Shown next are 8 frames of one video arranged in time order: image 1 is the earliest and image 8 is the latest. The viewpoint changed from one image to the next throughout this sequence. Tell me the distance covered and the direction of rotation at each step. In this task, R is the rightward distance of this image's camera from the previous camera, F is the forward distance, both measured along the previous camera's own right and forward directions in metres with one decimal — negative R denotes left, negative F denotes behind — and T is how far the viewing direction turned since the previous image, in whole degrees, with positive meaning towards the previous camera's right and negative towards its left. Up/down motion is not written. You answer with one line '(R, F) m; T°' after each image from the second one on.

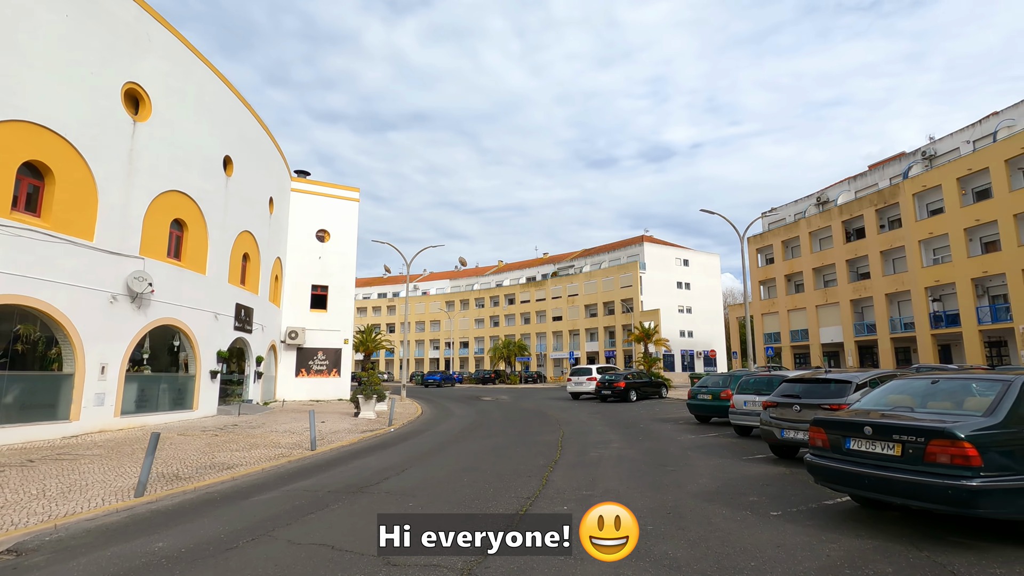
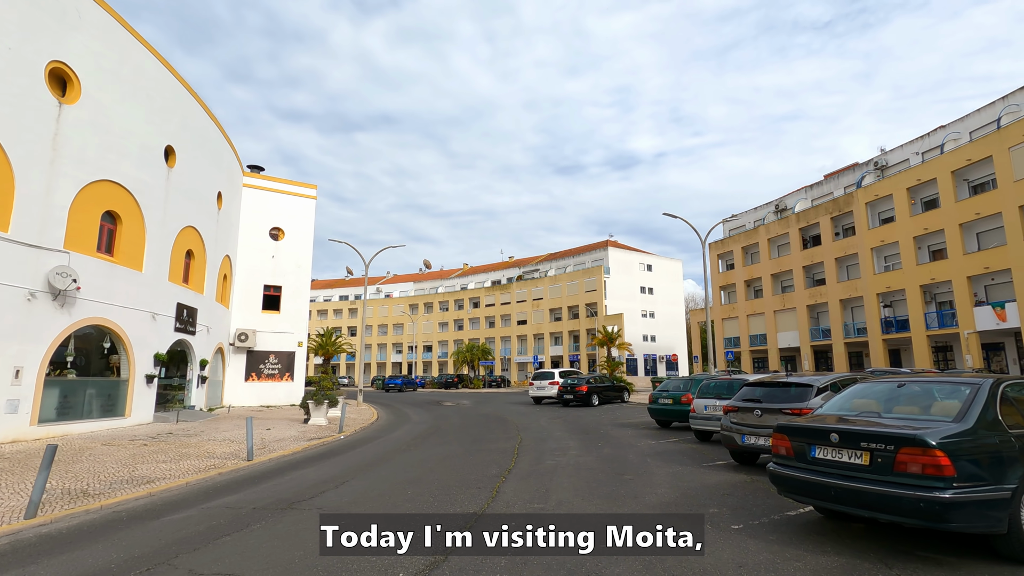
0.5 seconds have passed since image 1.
(+0.2, +0.5) m; +4°
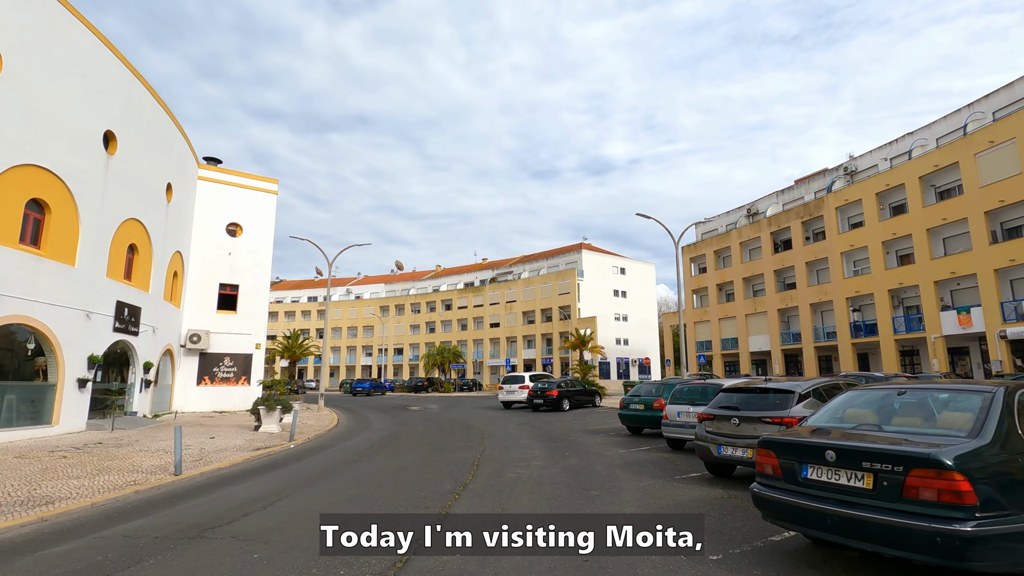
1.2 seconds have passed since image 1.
(+0.3, +0.8) m; +3°
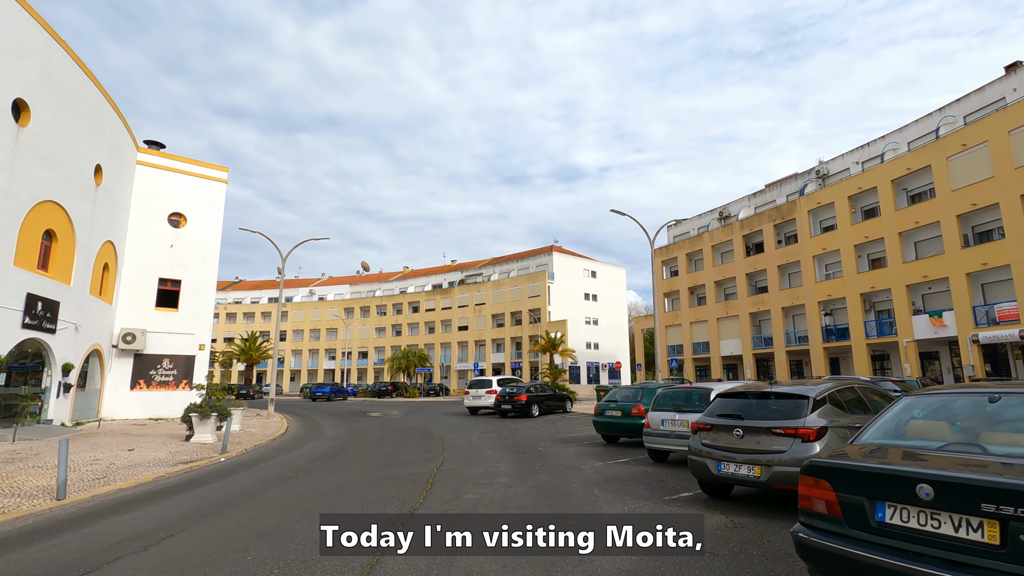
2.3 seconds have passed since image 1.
(+0.1, +1.3) m; +3°
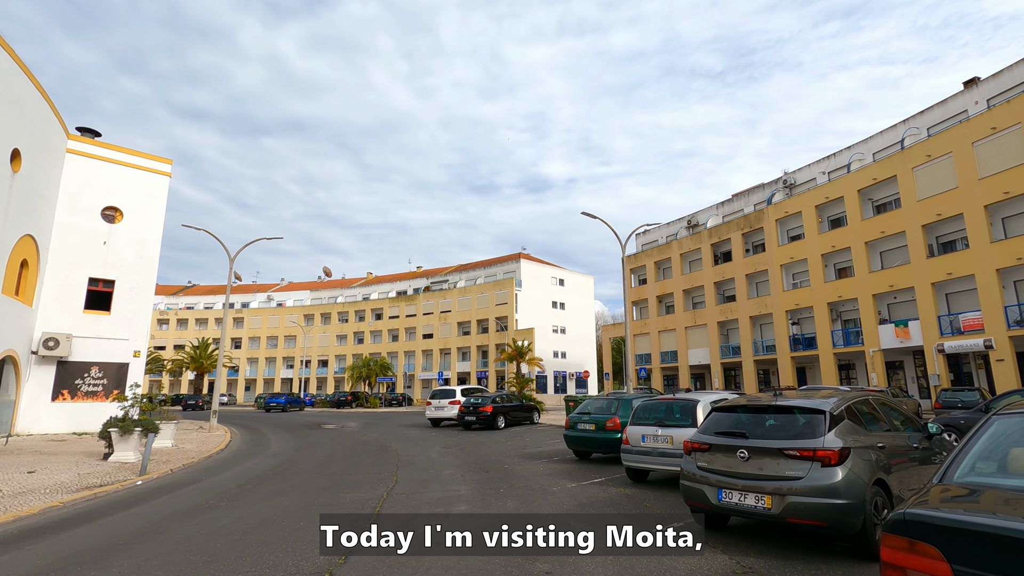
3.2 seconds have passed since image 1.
(0.0, +1.1) m; +3°
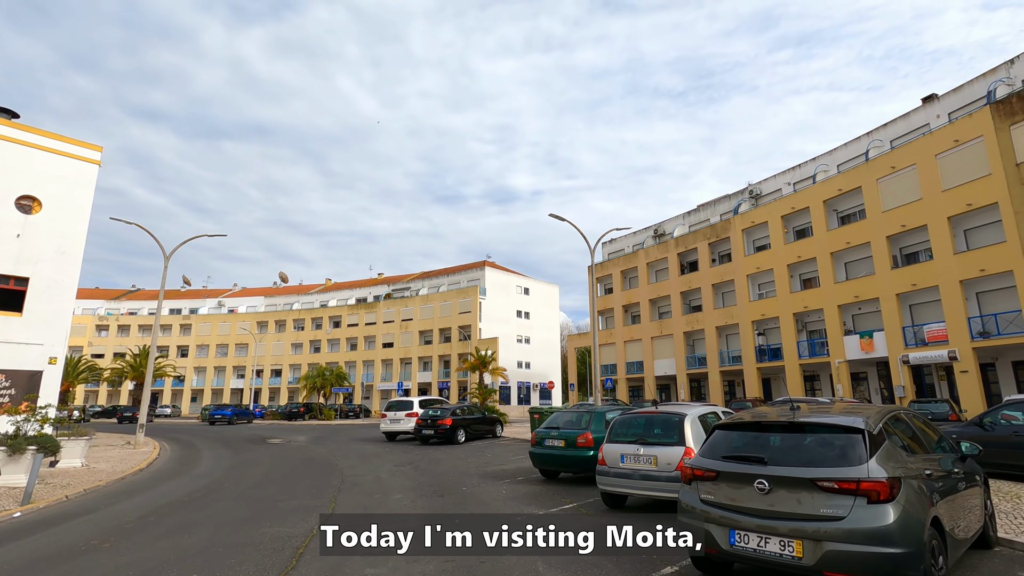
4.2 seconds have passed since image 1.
(+0.1, +1.2) m; +4°
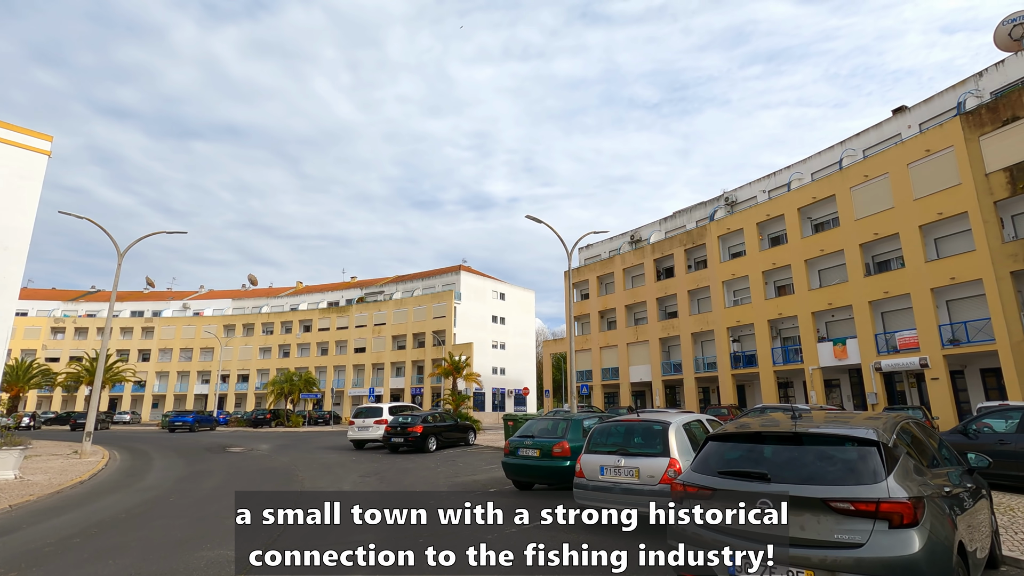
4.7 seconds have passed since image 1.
(0.0, +0.6) m; +3°
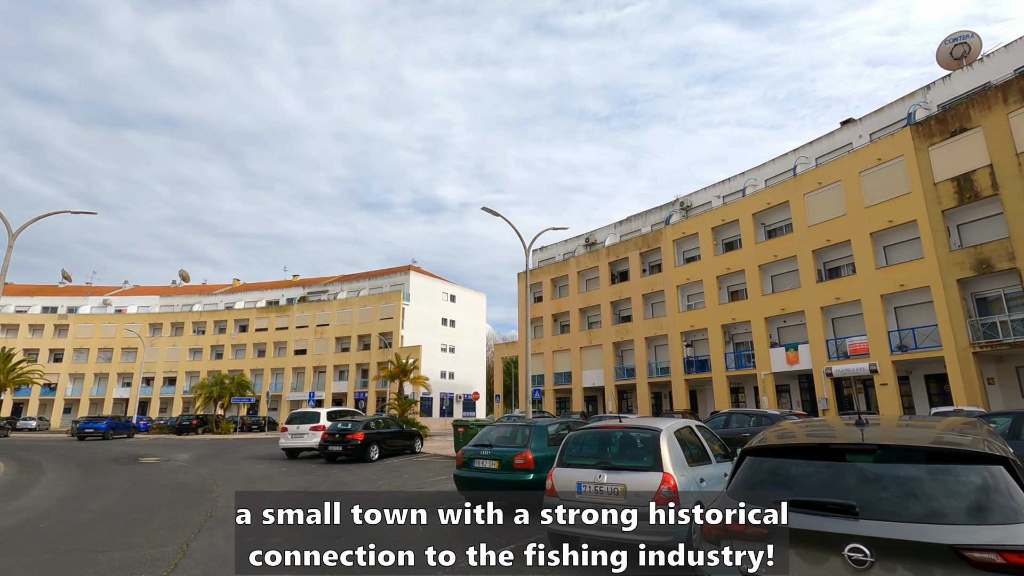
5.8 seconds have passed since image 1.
(-0.1, +1.2) m; +5°
